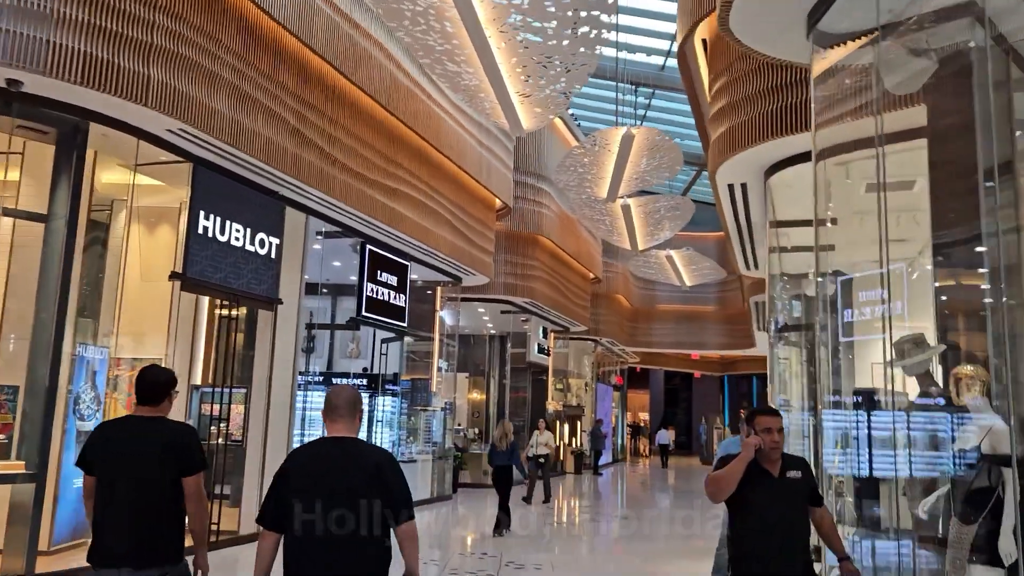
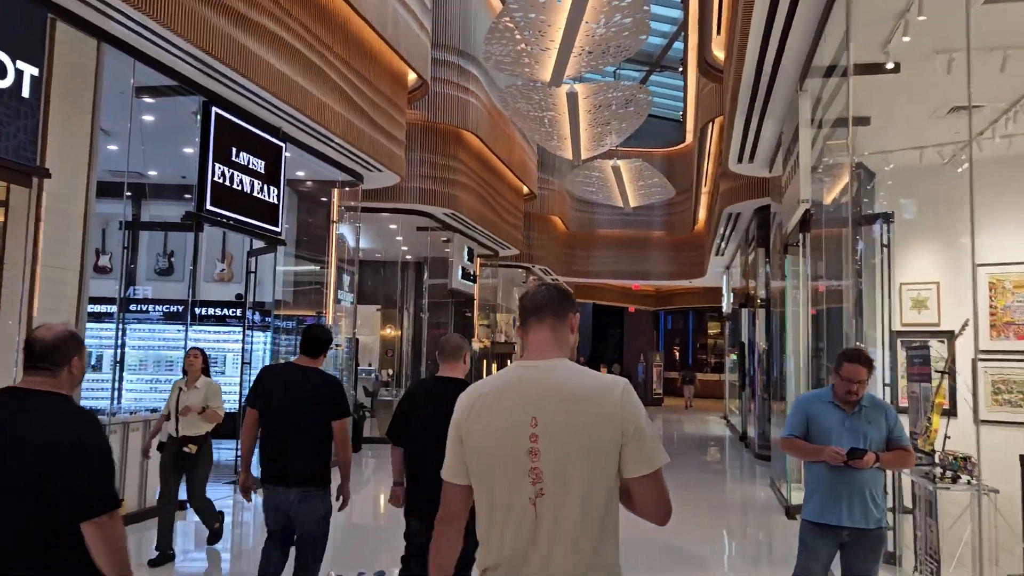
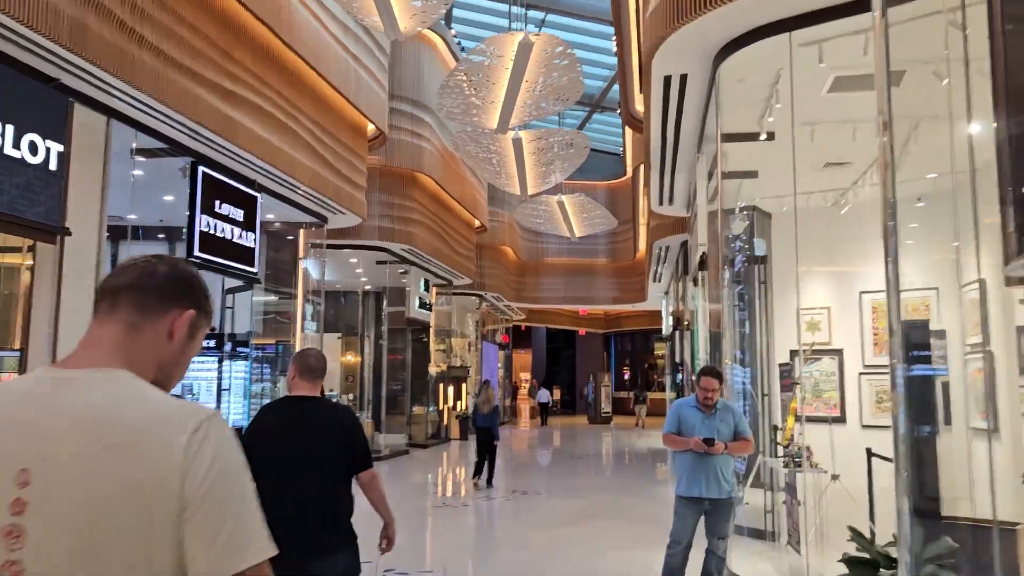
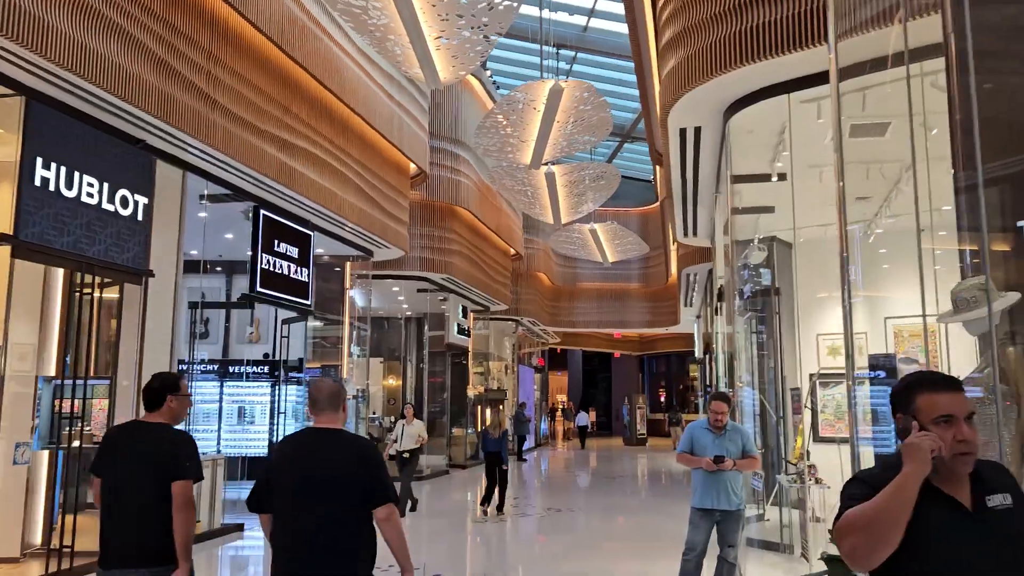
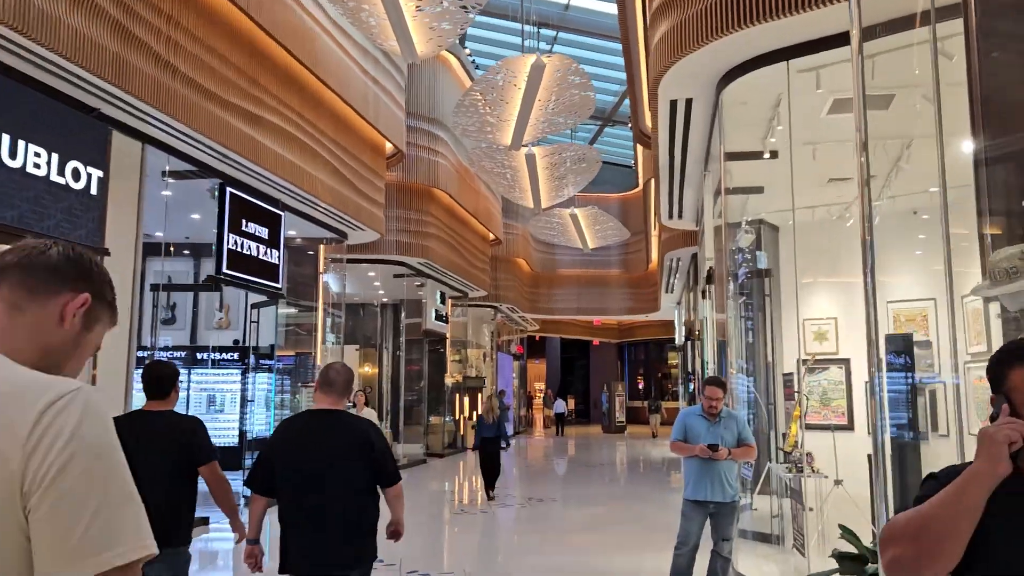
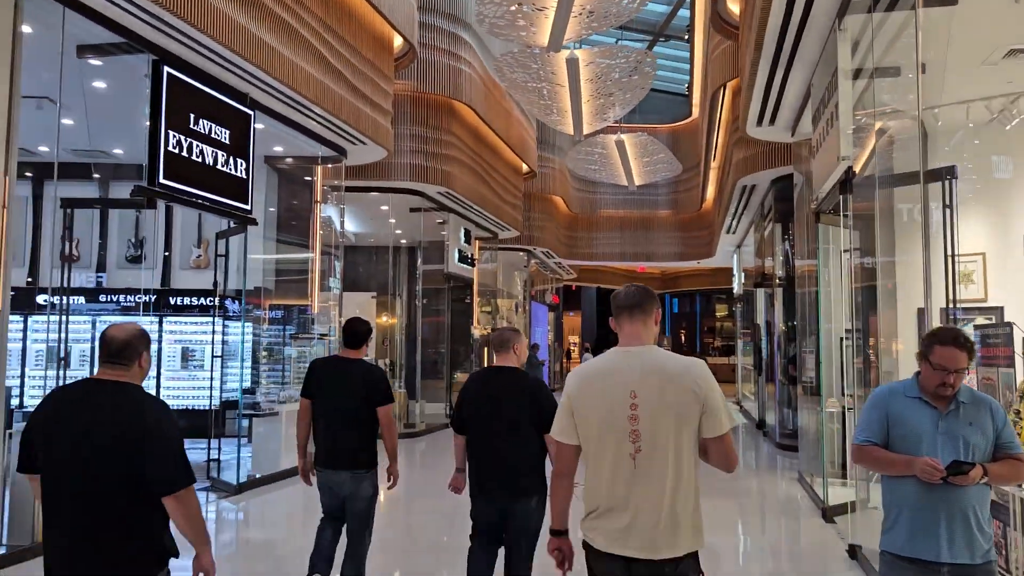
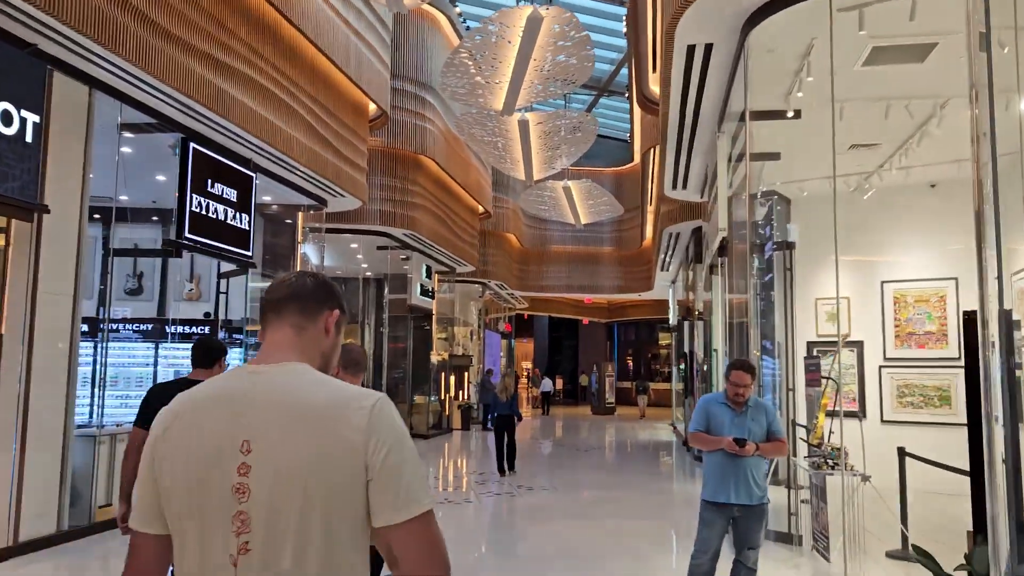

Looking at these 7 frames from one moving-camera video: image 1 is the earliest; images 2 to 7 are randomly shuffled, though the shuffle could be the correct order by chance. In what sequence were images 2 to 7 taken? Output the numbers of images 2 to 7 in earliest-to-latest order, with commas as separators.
4, 5, 3, 7, 2, 6
